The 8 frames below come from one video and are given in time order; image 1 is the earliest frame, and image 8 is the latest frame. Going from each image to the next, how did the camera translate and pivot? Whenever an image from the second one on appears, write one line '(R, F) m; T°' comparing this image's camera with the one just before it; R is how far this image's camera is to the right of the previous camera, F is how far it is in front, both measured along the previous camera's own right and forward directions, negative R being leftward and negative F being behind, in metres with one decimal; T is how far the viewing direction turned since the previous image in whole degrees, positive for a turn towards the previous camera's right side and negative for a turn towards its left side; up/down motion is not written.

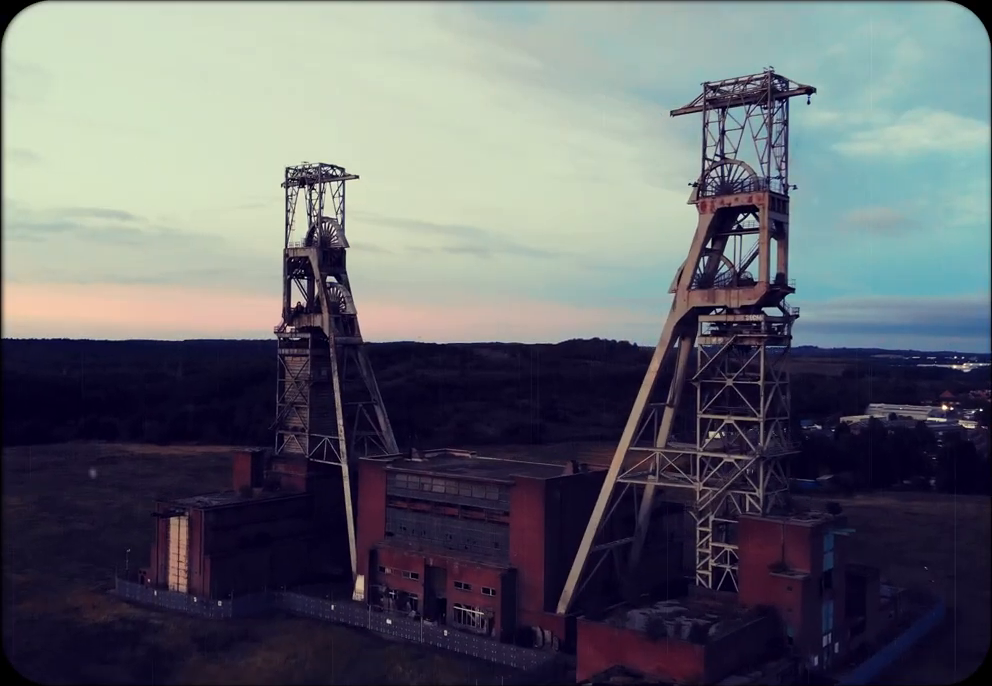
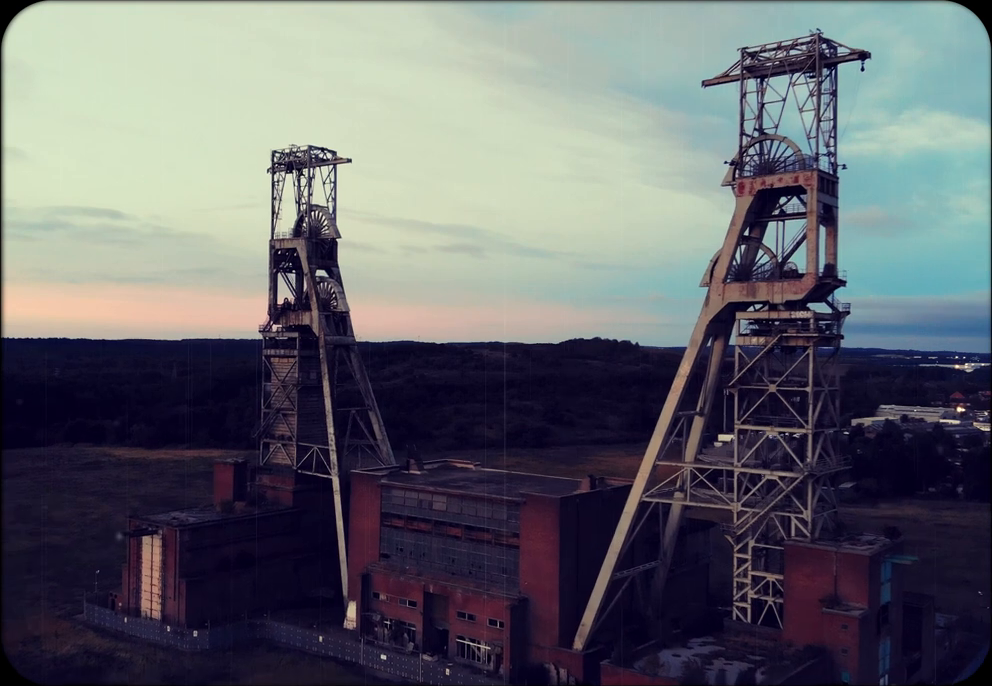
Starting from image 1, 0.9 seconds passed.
(-0.3, +3.5) m; 0°
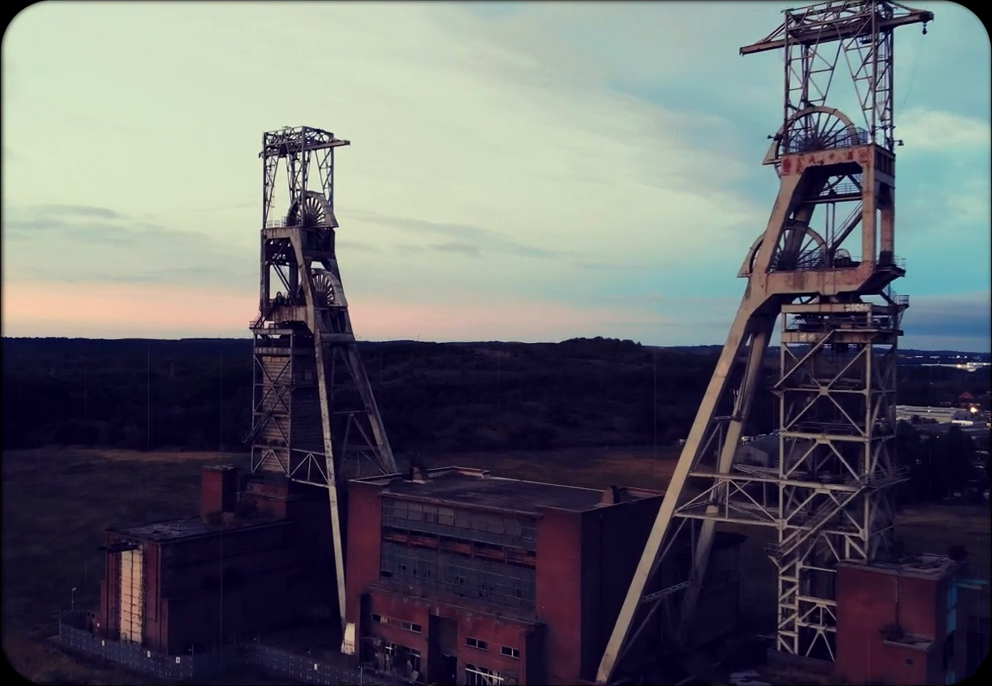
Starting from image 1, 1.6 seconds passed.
(-0.4, +2.8) m; 0°
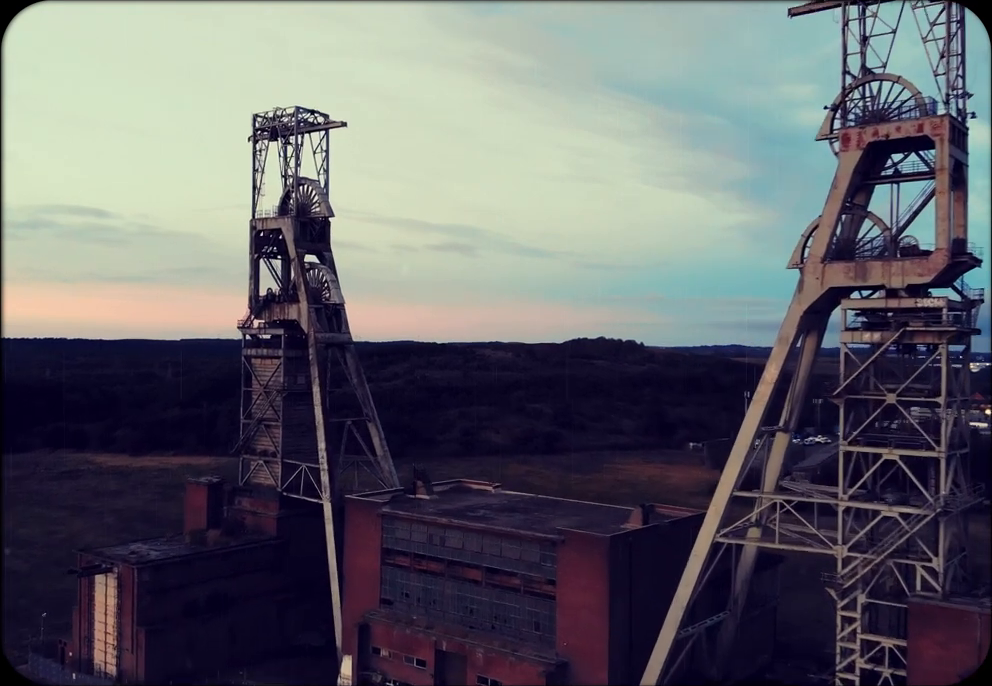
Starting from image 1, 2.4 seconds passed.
(-0.4, +2.9) m; 0°
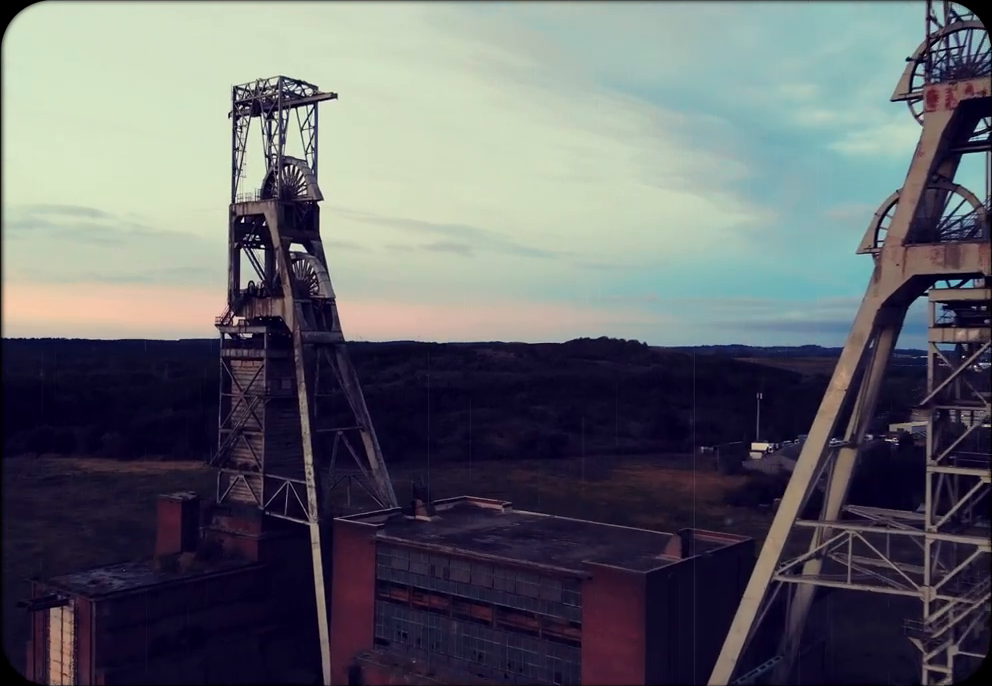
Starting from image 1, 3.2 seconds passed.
(-0.3, +3.4) m; 0°
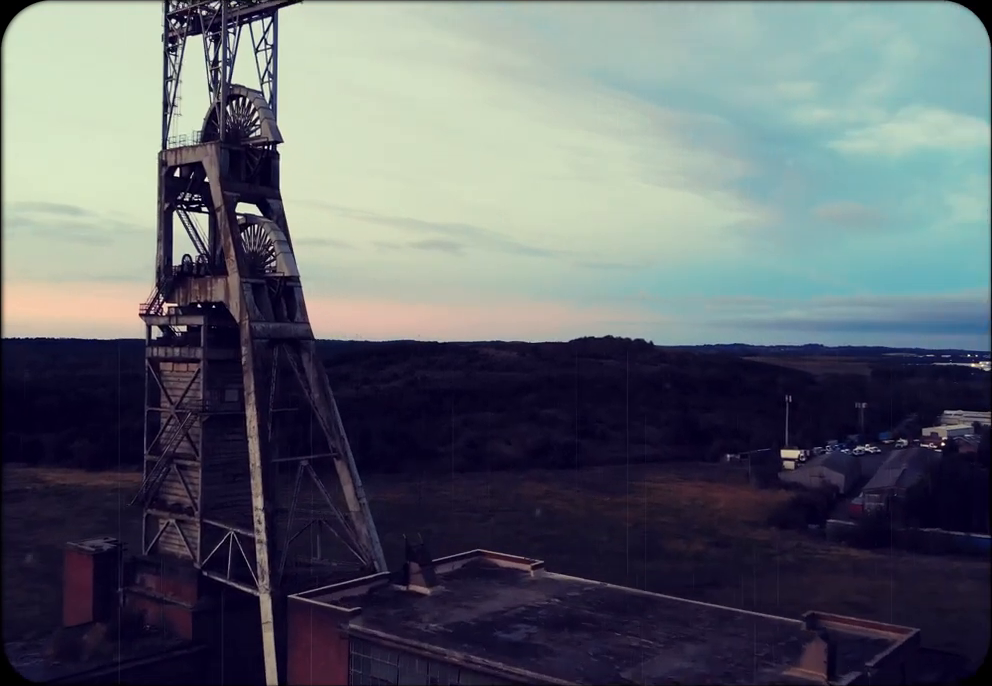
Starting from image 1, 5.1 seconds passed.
(-0.5, +7.2) m; 0°
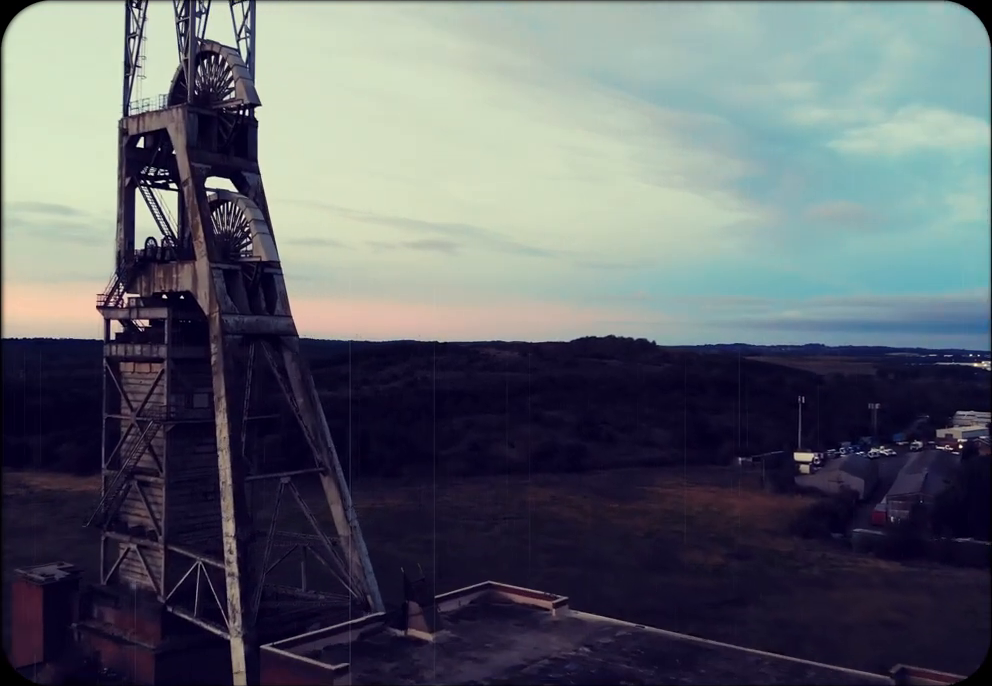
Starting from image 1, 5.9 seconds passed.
(-0.3, +2.8) m; 0°
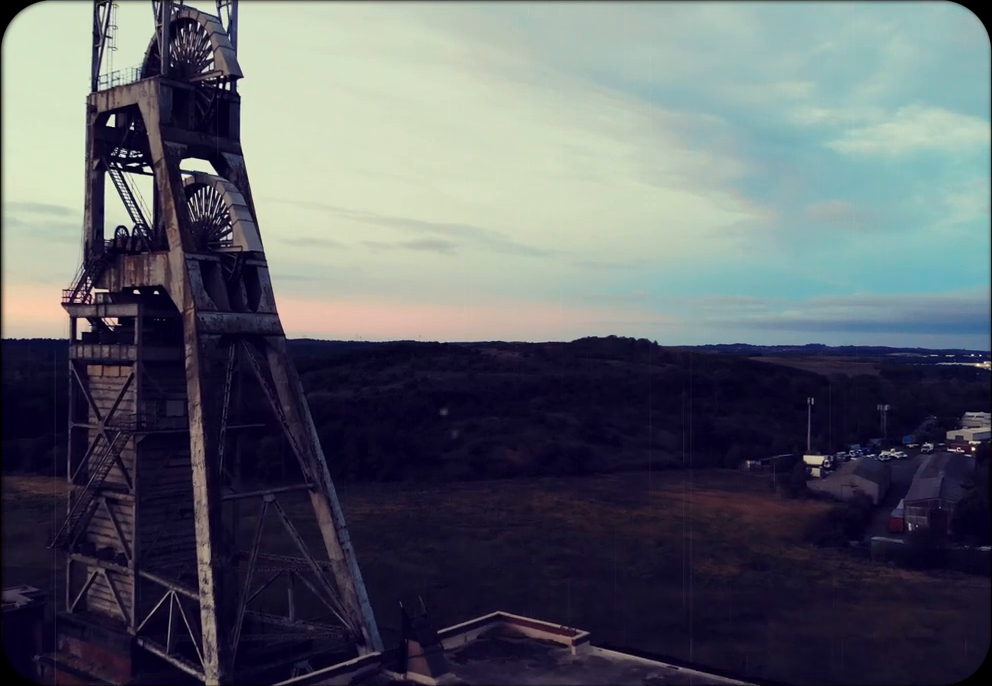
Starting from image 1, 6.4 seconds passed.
(-0.2, +1.8) m; 0°
